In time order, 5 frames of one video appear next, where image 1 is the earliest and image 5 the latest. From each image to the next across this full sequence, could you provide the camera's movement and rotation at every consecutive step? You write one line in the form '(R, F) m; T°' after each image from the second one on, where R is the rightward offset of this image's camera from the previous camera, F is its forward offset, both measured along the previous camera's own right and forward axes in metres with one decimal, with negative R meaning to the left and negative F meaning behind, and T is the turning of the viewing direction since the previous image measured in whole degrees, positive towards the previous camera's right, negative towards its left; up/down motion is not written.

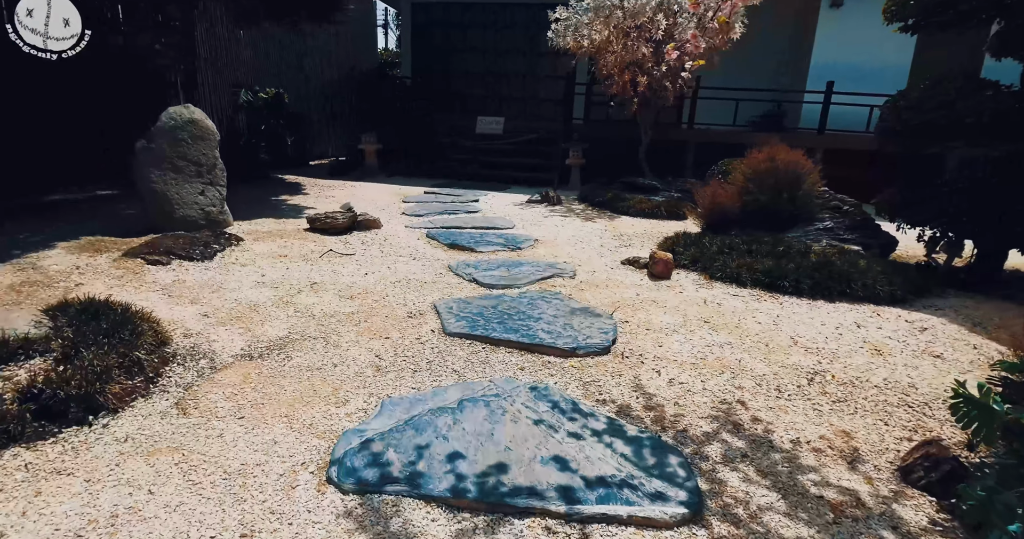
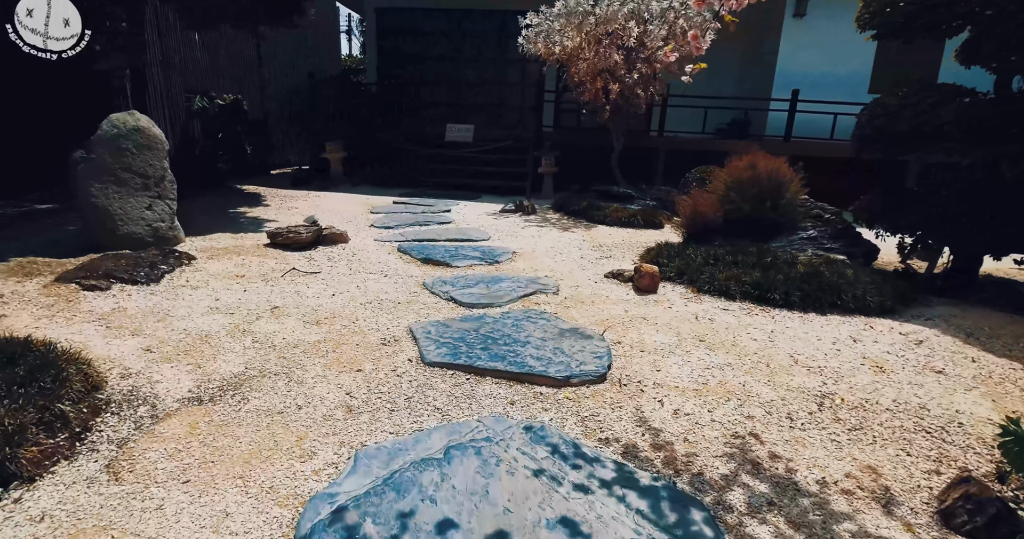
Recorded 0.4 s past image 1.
(-0.1, +0.3) m; +3°
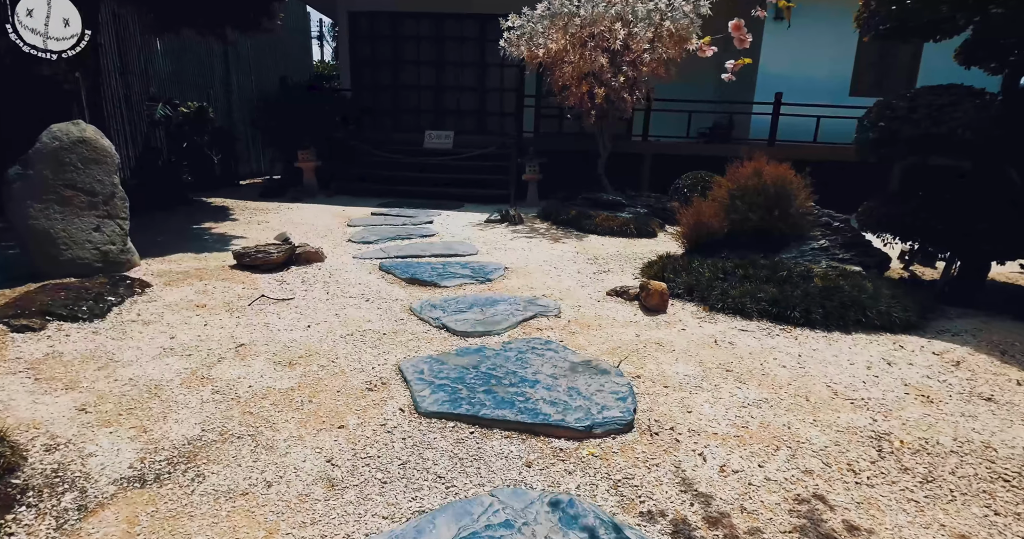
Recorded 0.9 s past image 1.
(-0.1, +0.4) m; +2°
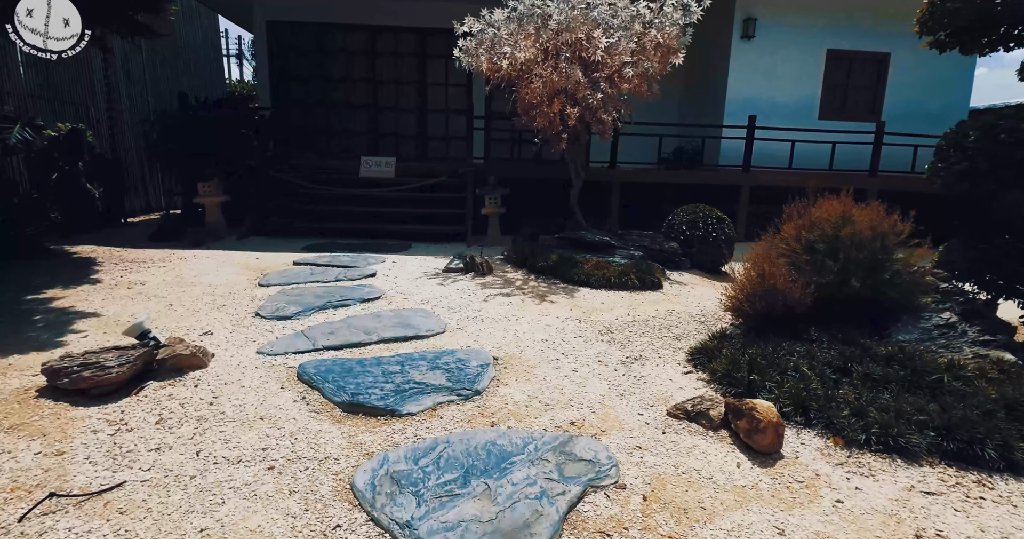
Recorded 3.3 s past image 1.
(-0.3, +1.6) m; +7°
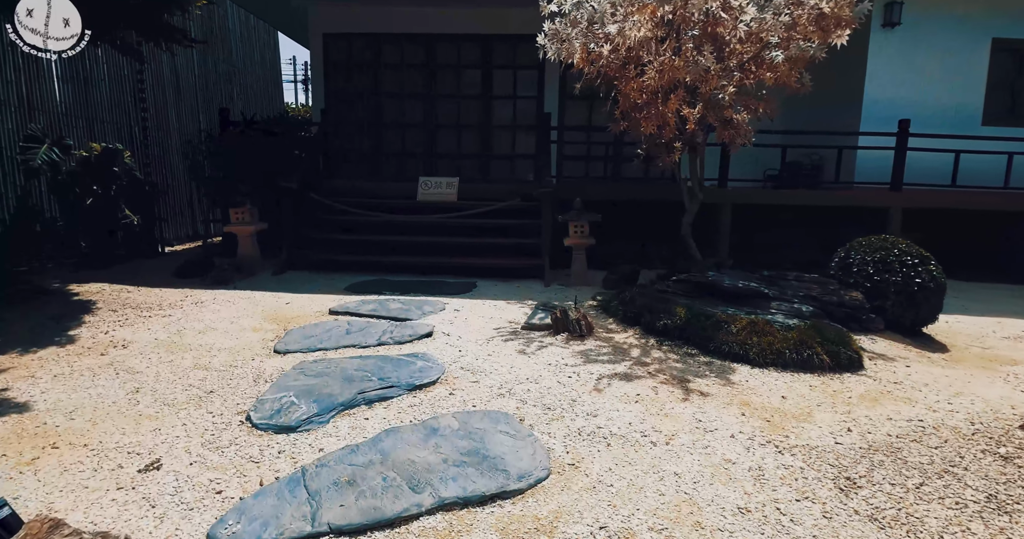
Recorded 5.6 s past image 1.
(-0.4, +1.7) m; -6°
